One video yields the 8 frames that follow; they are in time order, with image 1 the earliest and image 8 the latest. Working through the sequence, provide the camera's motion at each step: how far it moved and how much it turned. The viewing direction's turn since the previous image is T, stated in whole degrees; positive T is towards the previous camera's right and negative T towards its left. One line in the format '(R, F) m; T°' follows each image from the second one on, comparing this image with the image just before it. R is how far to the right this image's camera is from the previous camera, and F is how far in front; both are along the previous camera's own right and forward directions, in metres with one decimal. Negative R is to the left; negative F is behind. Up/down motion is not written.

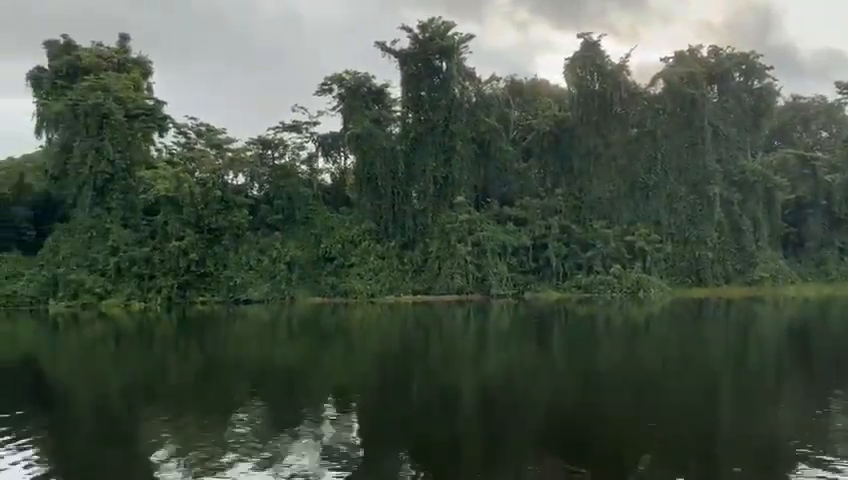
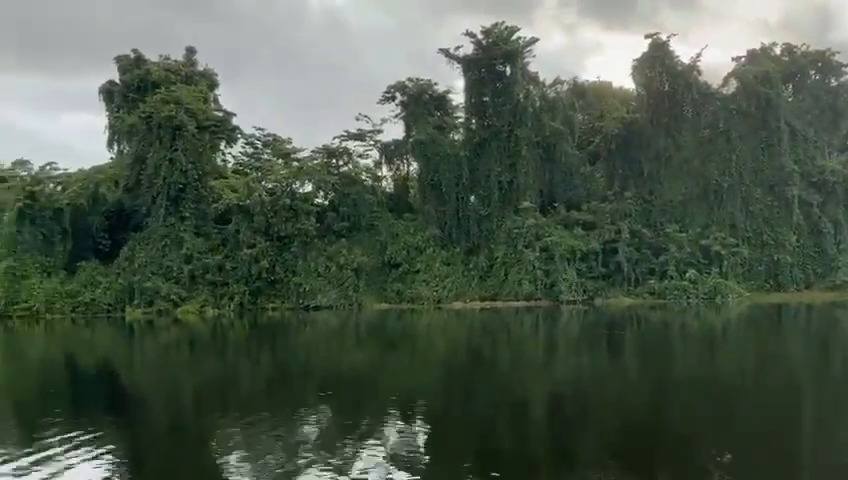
(-0.4, 0.0) m; -4°
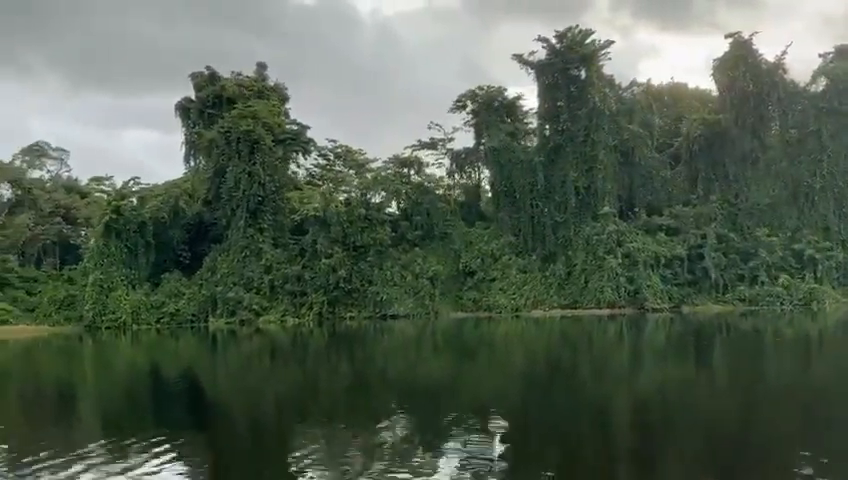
(-0.5, +0.1) m; -4°
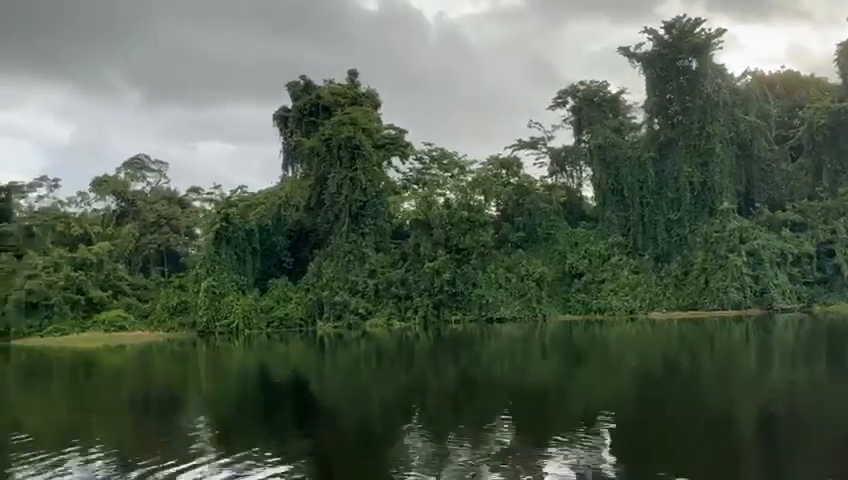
(-0.8, +0.1) m; -6°
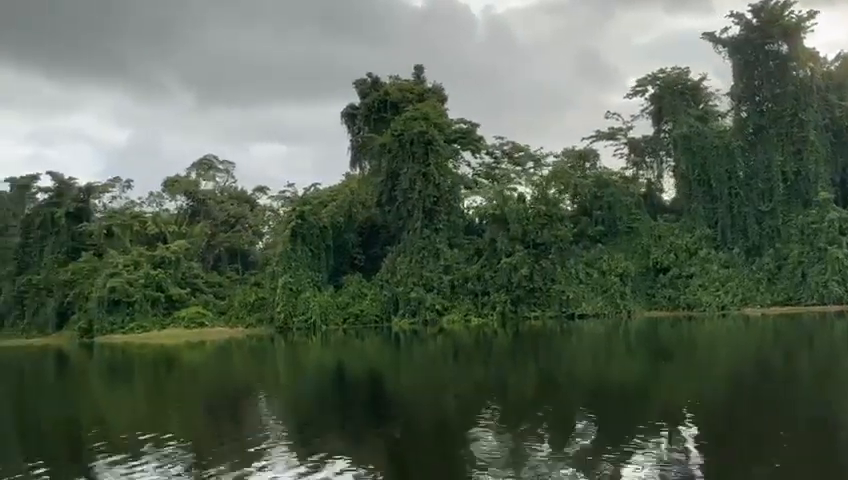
(-0.6, +0.2) m; -4°
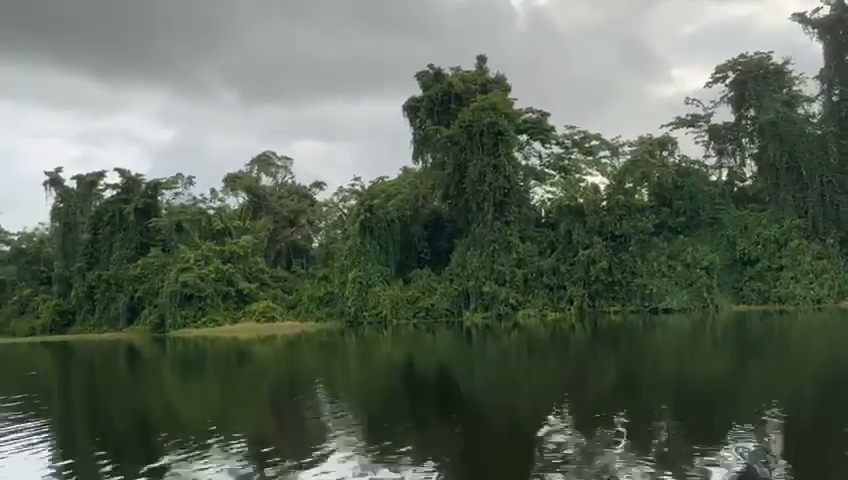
(-0.8, +0.3) m; -3°
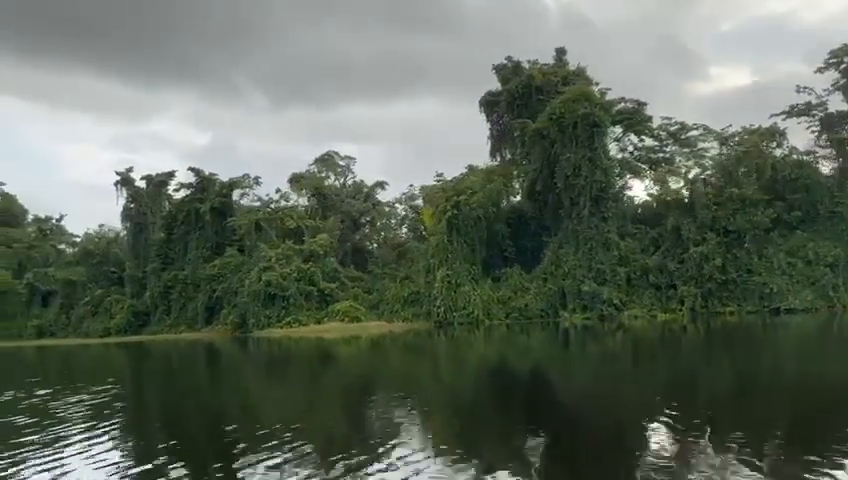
(-1.4, +0.7) m; -3°
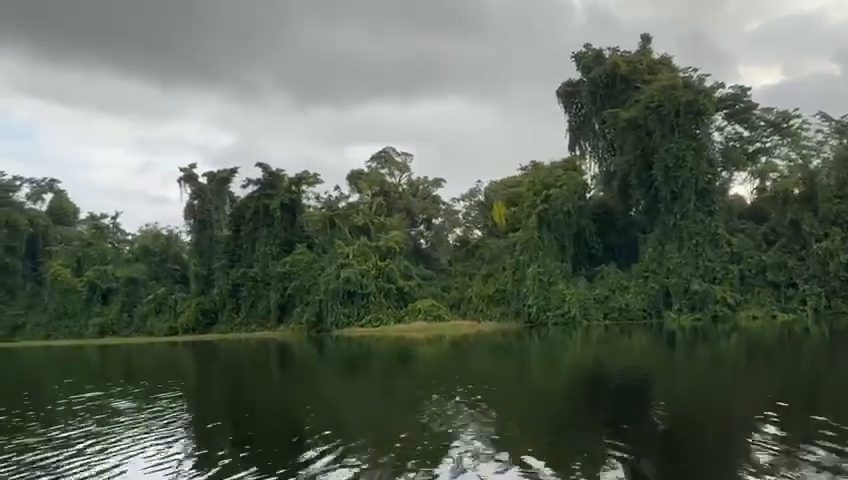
(-1.5, +0.9) m; -2°
